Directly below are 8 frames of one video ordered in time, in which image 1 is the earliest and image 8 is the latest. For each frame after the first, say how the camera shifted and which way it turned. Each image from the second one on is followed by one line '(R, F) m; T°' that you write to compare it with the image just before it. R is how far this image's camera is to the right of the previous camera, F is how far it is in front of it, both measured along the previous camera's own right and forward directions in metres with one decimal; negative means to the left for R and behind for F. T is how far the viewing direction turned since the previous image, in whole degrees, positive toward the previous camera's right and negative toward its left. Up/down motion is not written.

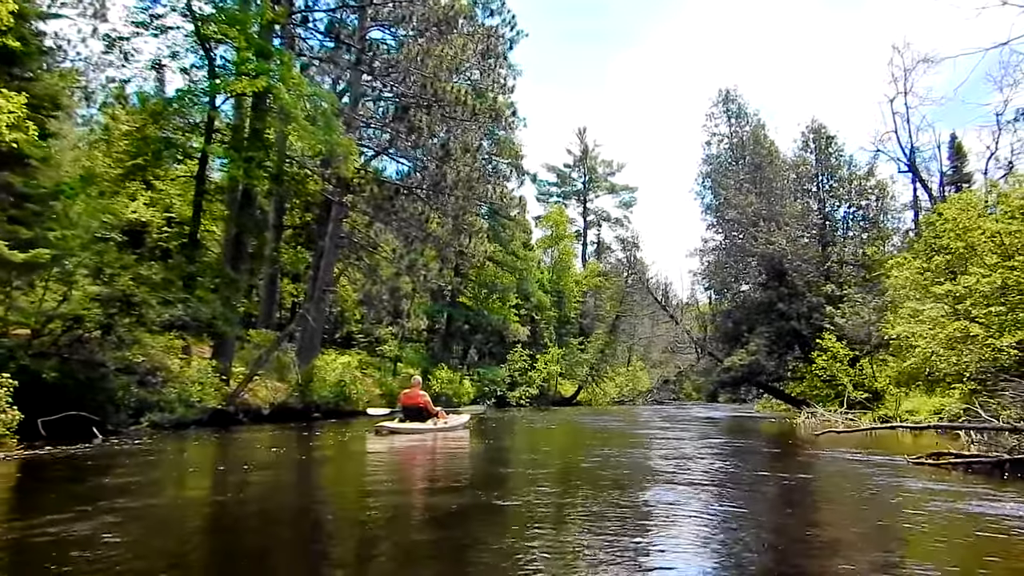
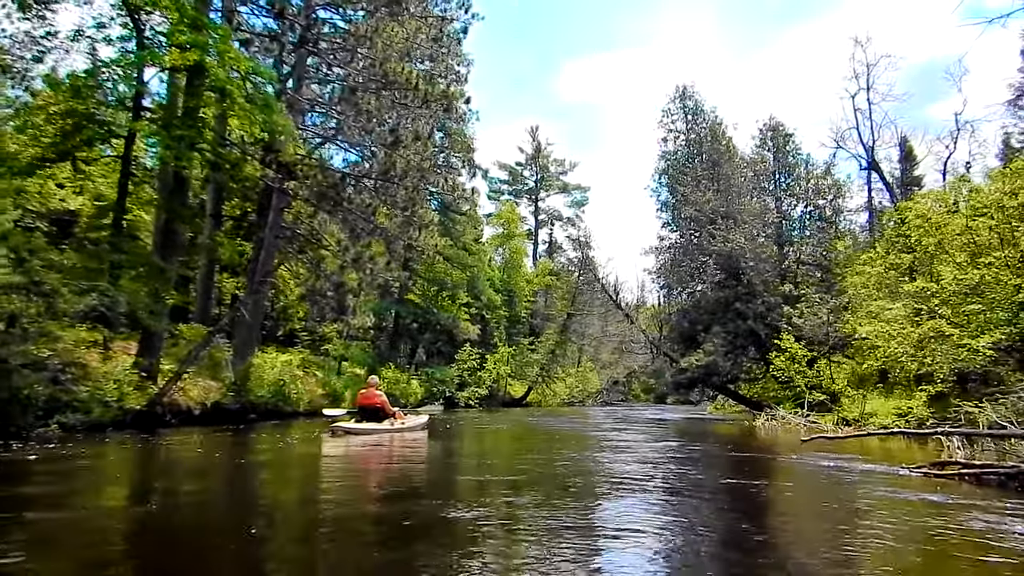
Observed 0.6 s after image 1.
(-0.1, +1.1) m; +3°
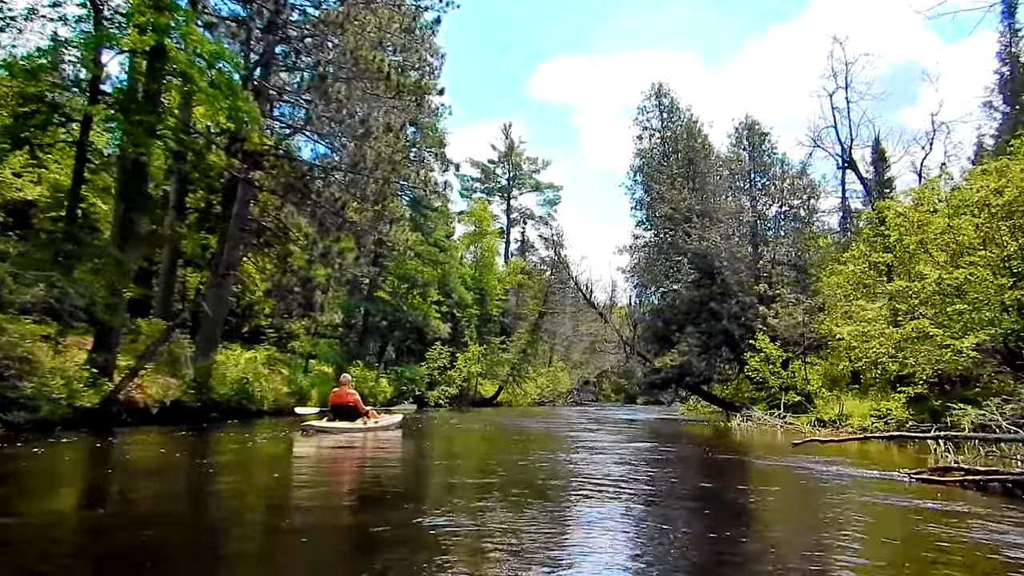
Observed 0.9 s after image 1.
(0.0, +0.5) m; +2°
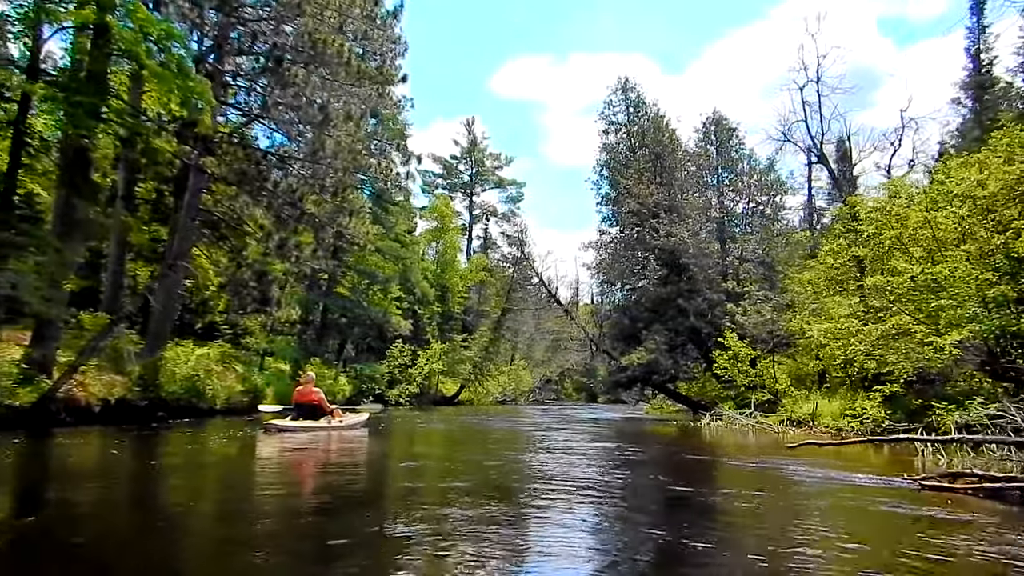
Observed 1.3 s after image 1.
(-0.1, +0.7) m; +3°
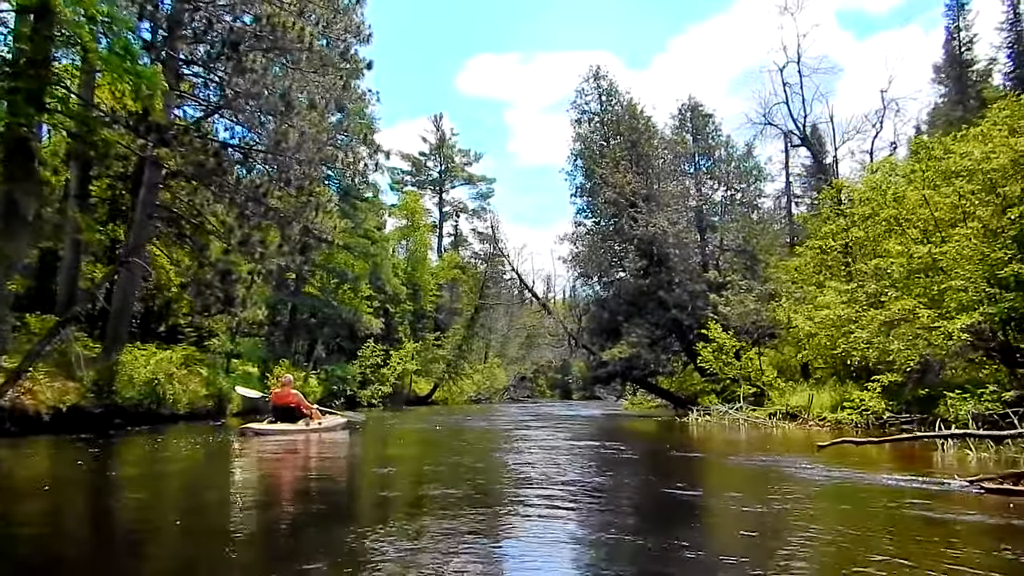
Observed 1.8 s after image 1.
(-0.1, +0.9) m; +2°
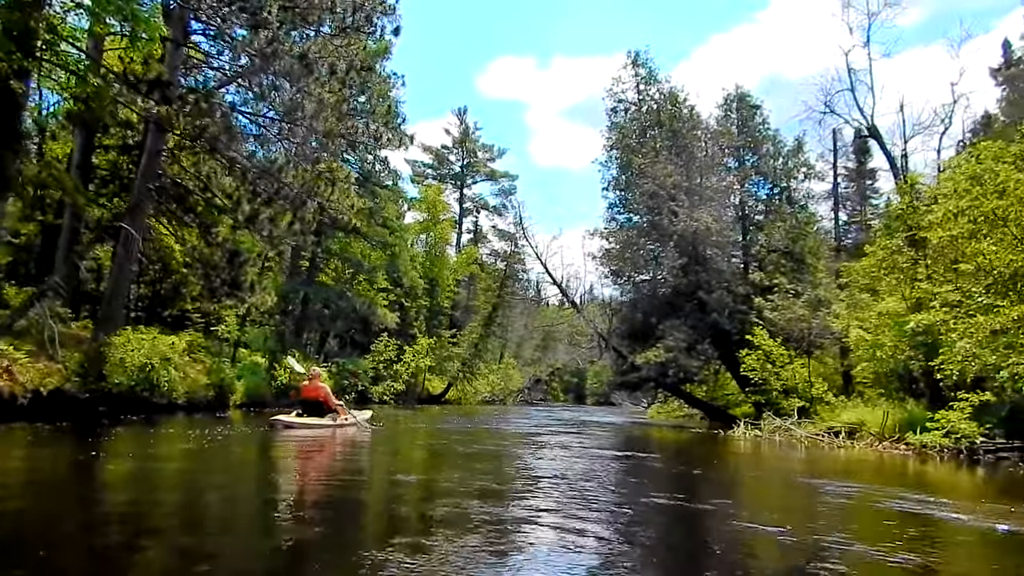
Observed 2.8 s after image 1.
(-0.4, +1.8) m; -1°
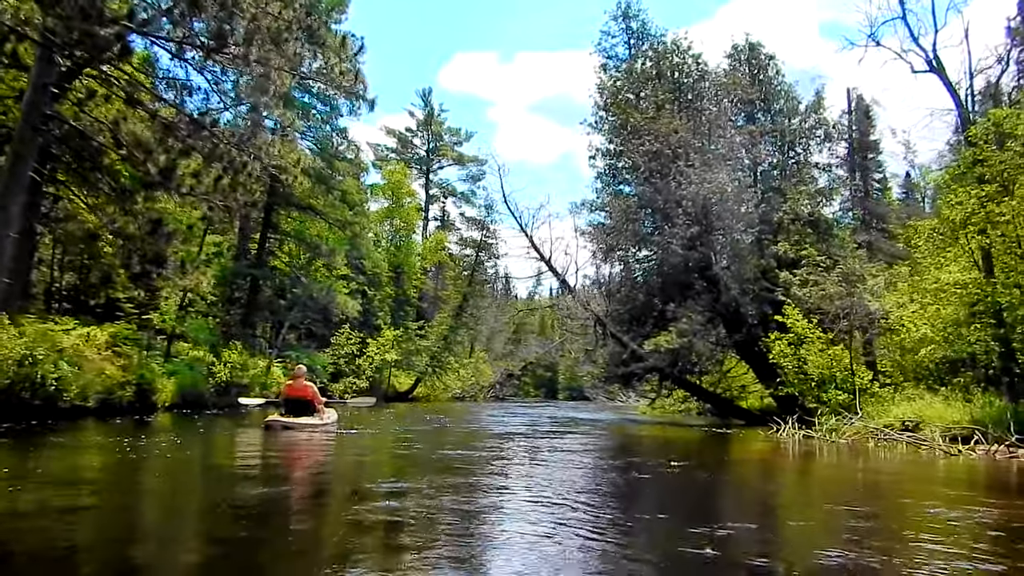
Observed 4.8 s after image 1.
(-0.4, +3.7) m; +2°
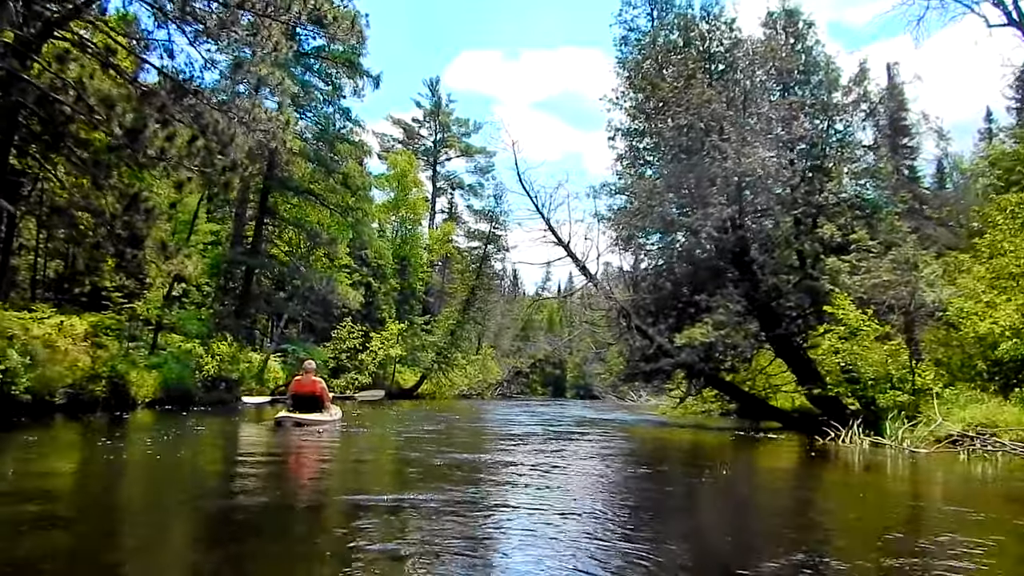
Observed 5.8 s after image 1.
(-0.2, +1.9) m; 0°
